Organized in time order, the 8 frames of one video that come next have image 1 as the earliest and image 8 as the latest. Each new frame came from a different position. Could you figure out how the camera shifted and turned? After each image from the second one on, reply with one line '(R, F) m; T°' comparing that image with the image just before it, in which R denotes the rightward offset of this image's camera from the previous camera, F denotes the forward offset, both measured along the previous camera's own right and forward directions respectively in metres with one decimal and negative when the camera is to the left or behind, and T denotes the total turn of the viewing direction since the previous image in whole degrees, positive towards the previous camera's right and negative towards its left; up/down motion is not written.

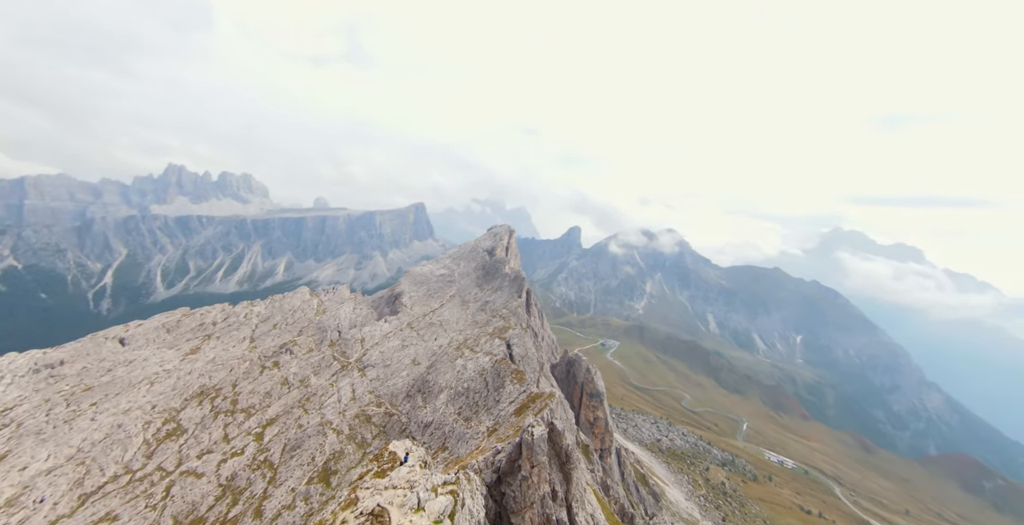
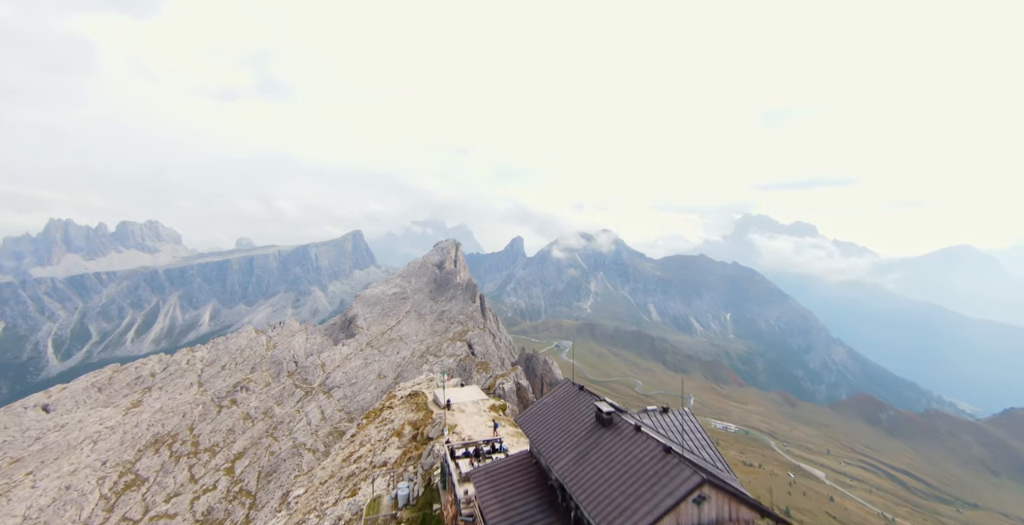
(-3.0, -10.6) m; +8°
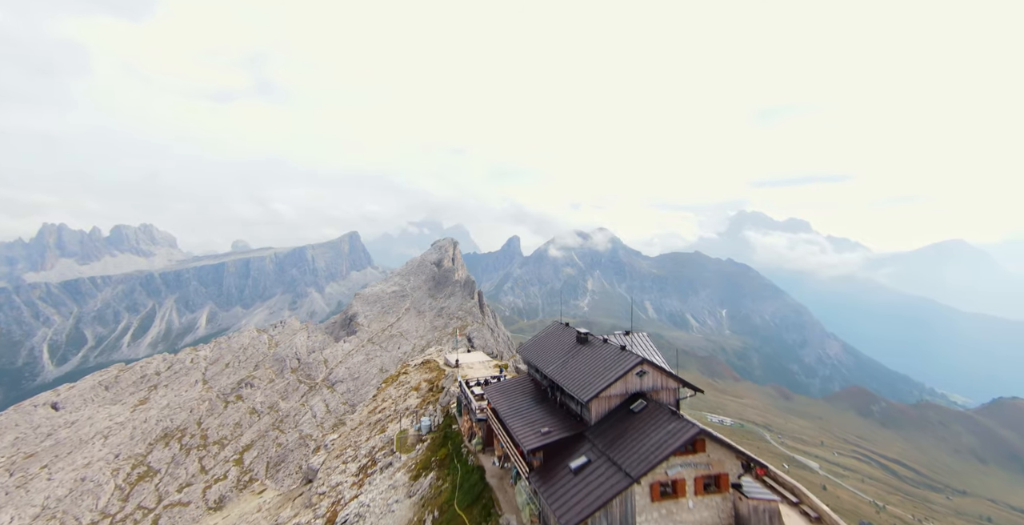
(-0.2, -4.5) m; 0°
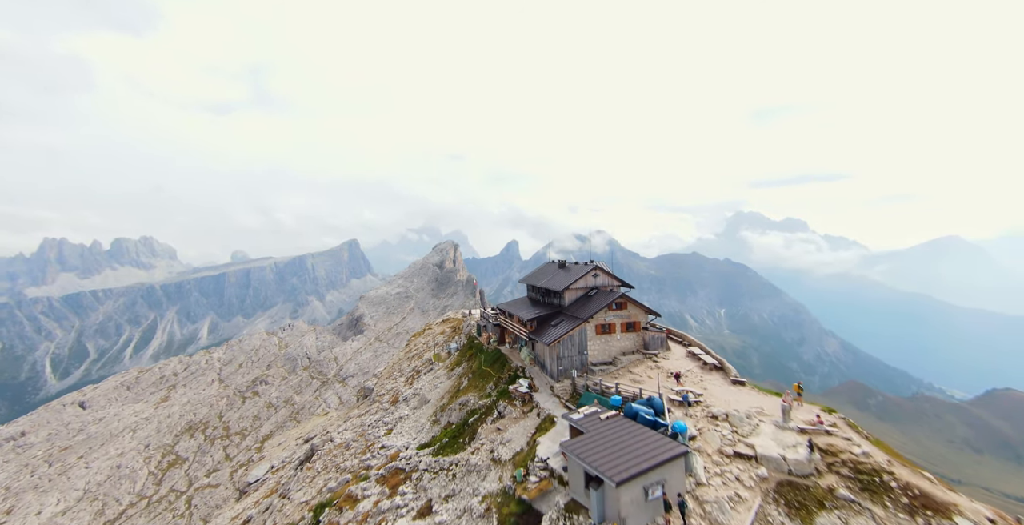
(-0.3, -9.0) m; 0°
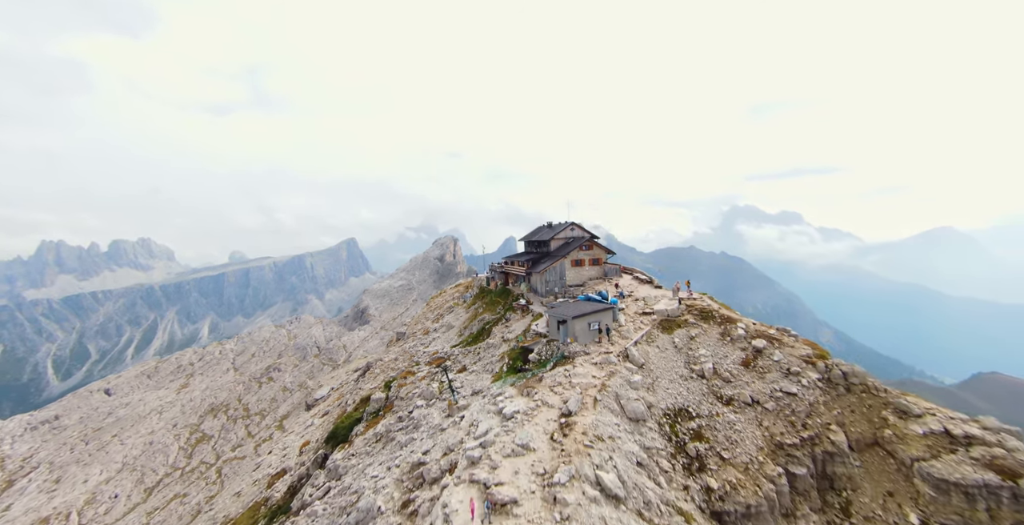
(-0.3, -9.7) m; 0°
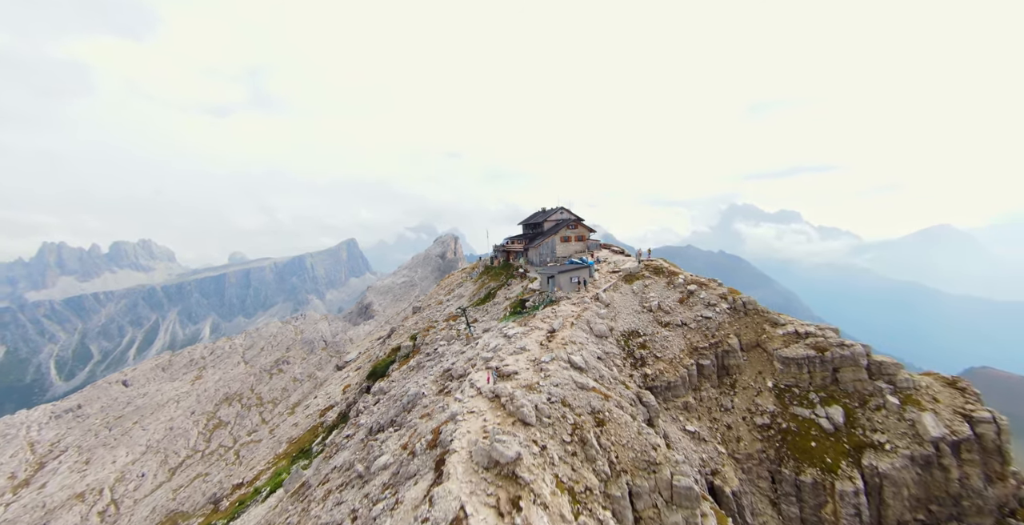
(-0.1, -7.1) m; 0°
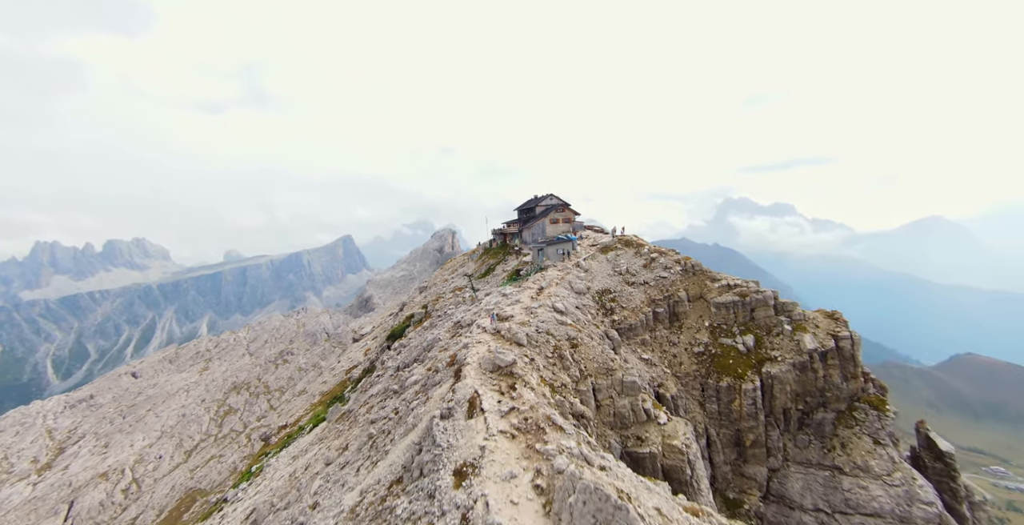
(0.0, -6.0) m; +1°
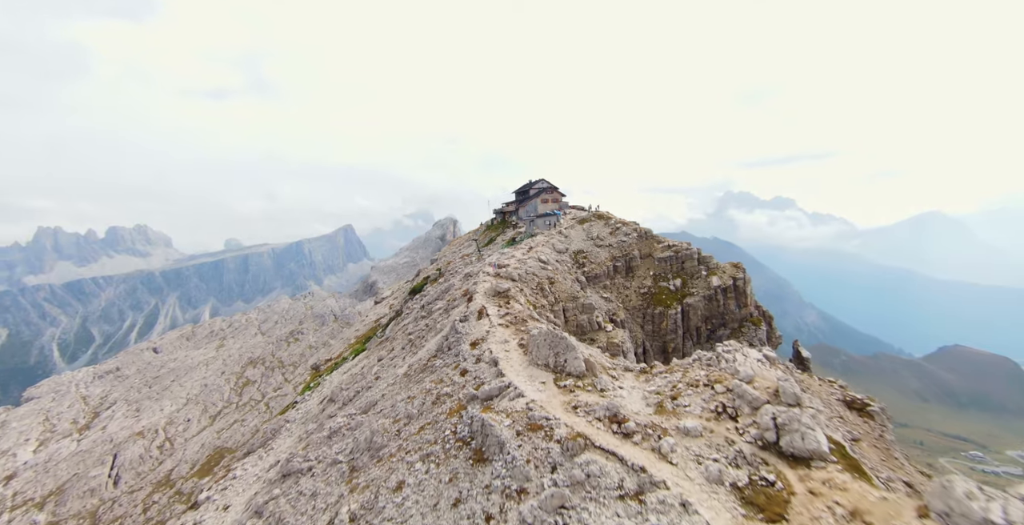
(+0.3, -9.5) m; 0°
